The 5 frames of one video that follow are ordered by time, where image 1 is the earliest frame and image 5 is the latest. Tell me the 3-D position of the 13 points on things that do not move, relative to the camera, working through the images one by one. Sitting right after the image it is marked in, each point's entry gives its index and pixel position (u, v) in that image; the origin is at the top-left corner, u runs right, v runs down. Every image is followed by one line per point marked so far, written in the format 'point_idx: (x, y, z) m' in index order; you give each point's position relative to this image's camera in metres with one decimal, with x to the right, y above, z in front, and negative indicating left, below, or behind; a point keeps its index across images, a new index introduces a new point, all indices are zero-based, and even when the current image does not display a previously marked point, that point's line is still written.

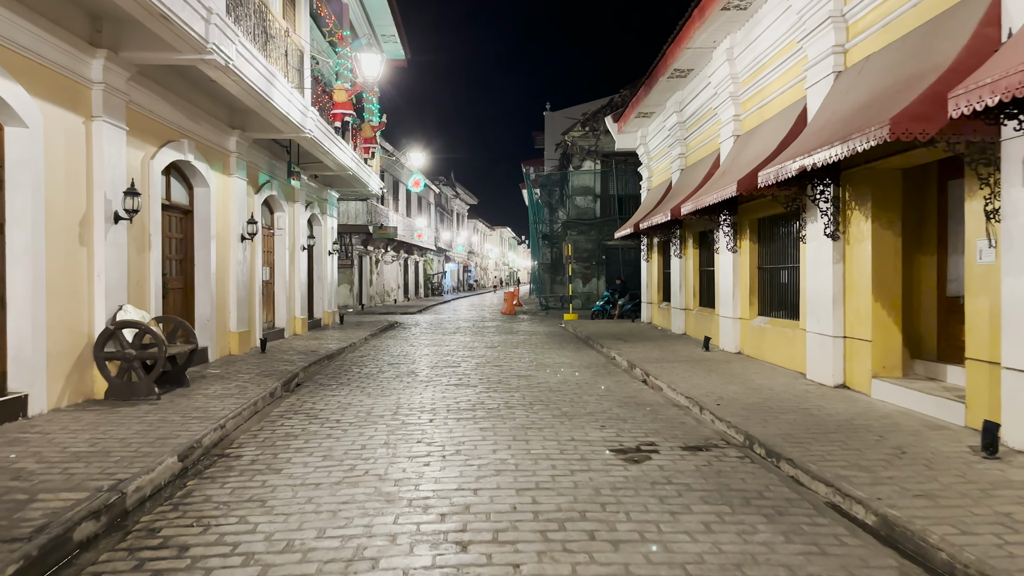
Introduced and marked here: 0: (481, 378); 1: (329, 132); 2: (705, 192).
0: (-0.4, -1.1, +9.6) m
1: (-3.2, +2.7, +14.0) m
2: (+2.7, +1.4, +11.2) m
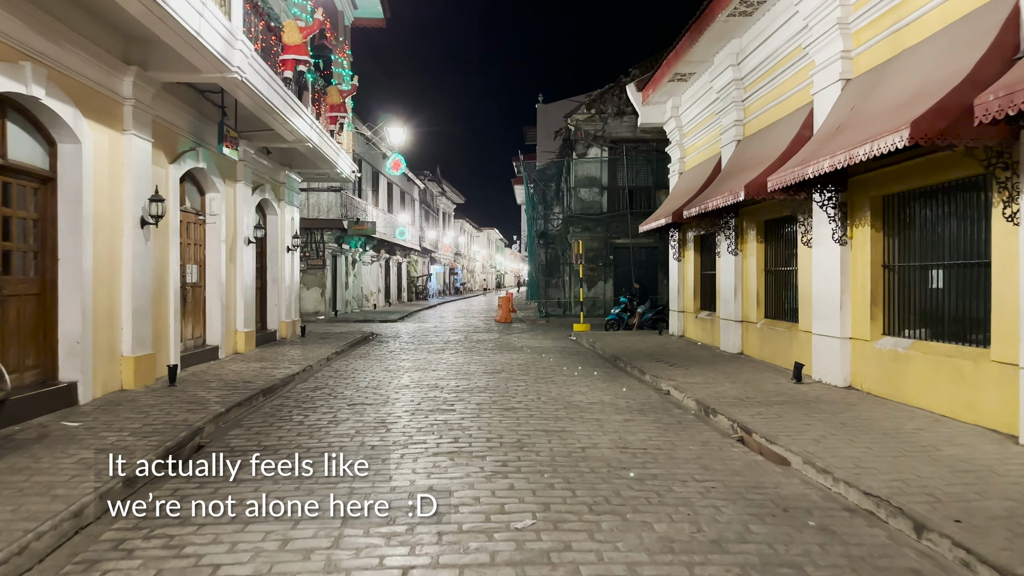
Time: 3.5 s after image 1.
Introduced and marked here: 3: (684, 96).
0: (-0.2, -1.1, +6.1) m
1: (-3.1, +2.7, +10.4) m
2: (+2.9, +1.3, +7.7) m
3: (+3.1, +3.4, +14.4) m
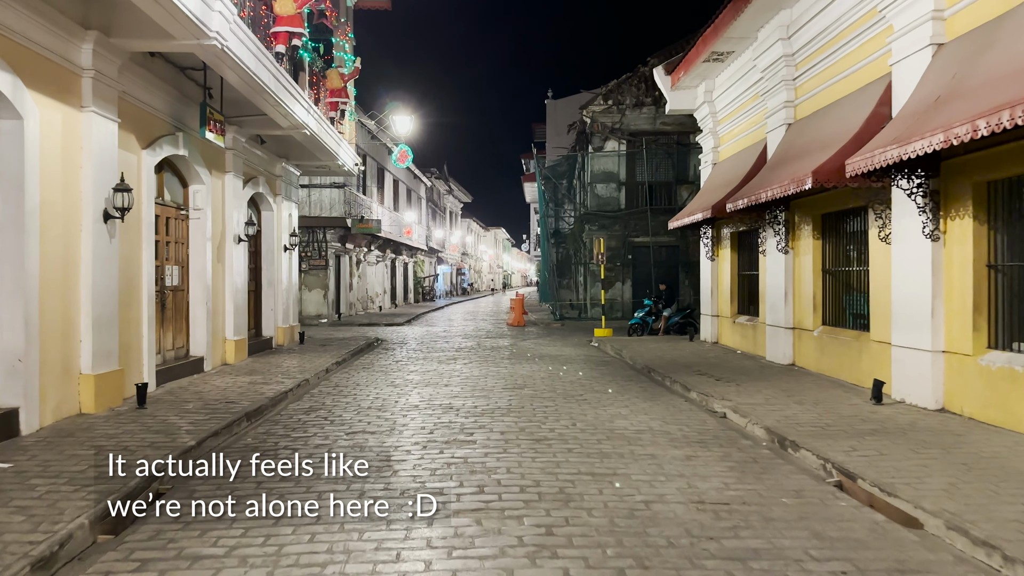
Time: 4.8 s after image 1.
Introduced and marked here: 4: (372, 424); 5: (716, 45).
0: (+0.1, -1.2, +4.8) m
1: (-2.8, +2.6, +9.2) m
2: (+3.1, +1.3, +6.4) m
3: (+3.4, +3.4, +13.1) m
4: (-1.2, -1.2, +6.9) m
5: (+3.0, +3.5, +11.6) m
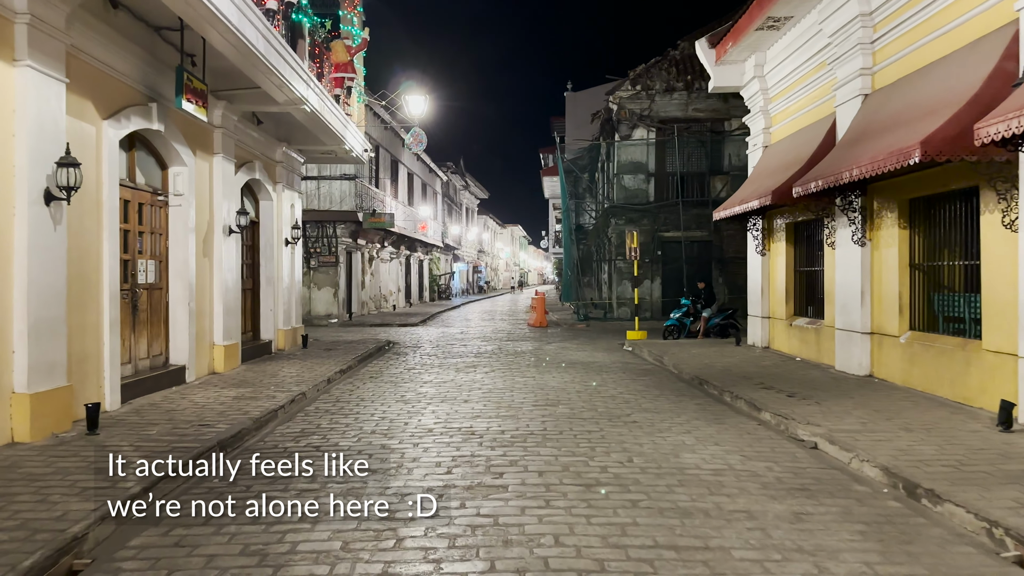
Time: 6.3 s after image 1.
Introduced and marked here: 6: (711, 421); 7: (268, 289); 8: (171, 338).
0: (+0.3, -1.2, +3.4) m
1: (-2.5, +2.6, +7.8) m
2: (+3.4, +1.3, +5.0) m
3: (+3.8, +3.4, +11.6) m
4: (-0.9, -1.1, +5.5) m
5: (+3.3, +3.5, +10.1) m
6: (+1.6, -1.1, +6.6) m
7: (-3.6, 0.0, +12.0) m
8: (-3.7, -0.5, +8.6) m
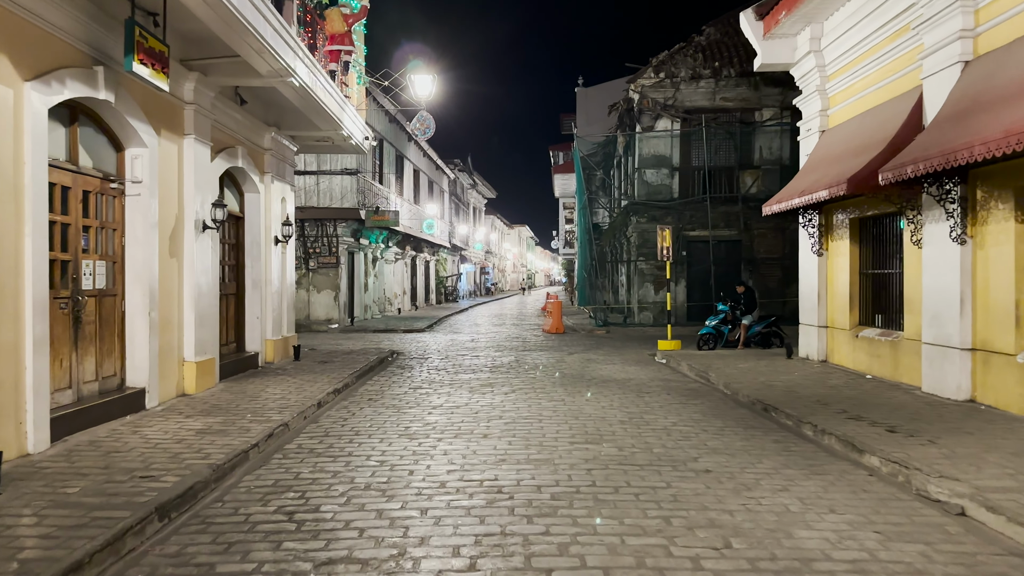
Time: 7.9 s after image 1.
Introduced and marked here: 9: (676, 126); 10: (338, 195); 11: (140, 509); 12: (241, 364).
0: (+0.5, -1.2, +1.9) m
1: (-2.3, +2.6, +6.3) m
2: (+3.6, +1.2, +3.4) m
3: (+4.0, +3.4, +10.1) m
4: (-0.7, -1.2, +4.0) m
5: (+3.6, +3.5, +8.6) m
6: (+1.9, -1.2, +5.1) m
7: (-3.4, -0.1, +10.5) m
8: (-3.4, -0.6, +7.2) m
9: (+4.0, +4.0, +19.9) m
10: (-4.3, +2.3, +19.7) m
11: (-1.9, -1.1, +4.2) m
12: (-3.3, -0.9, +10.0) m
